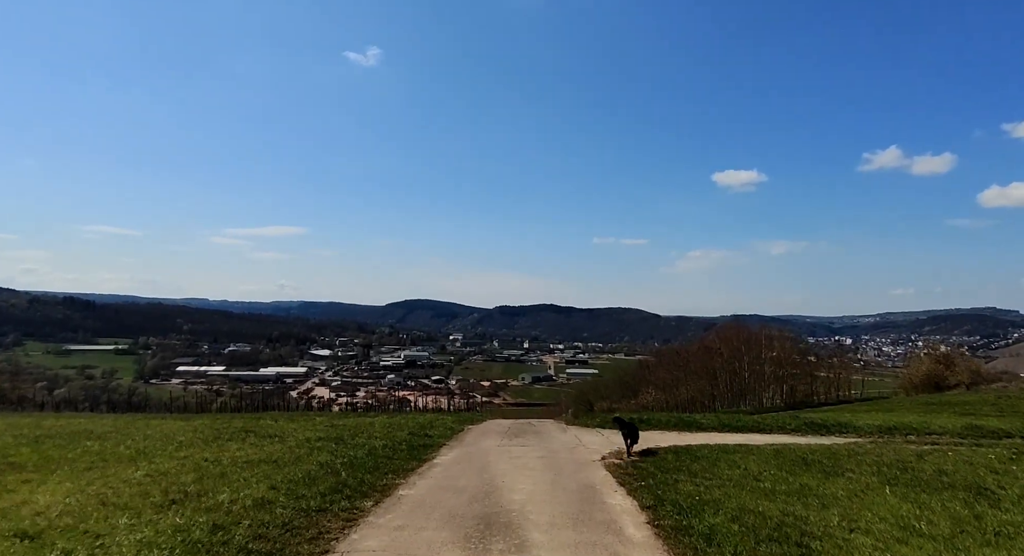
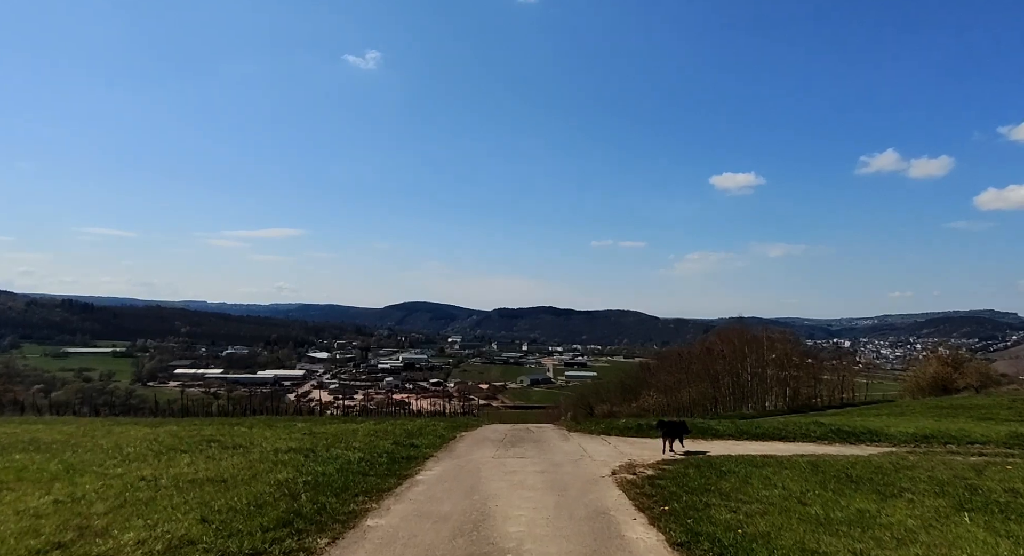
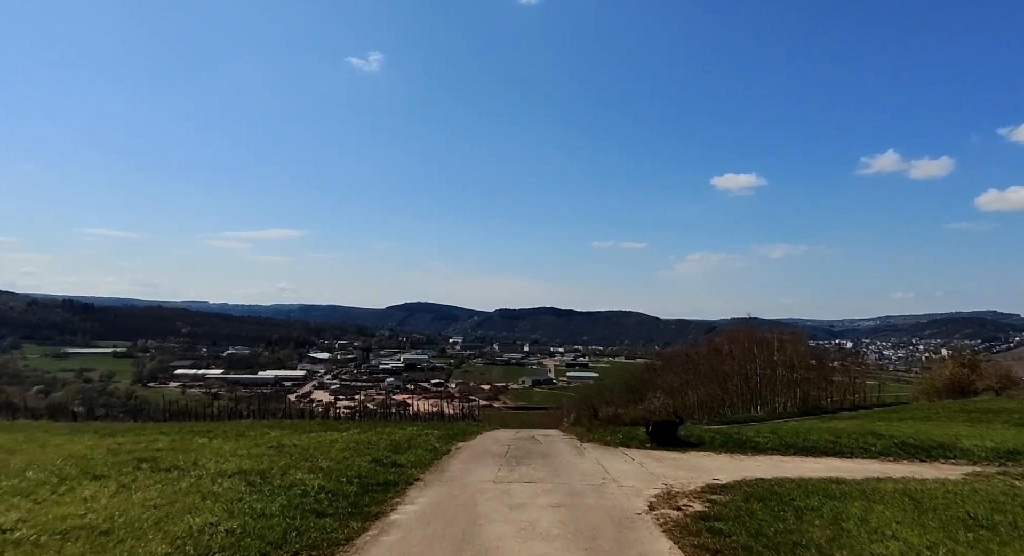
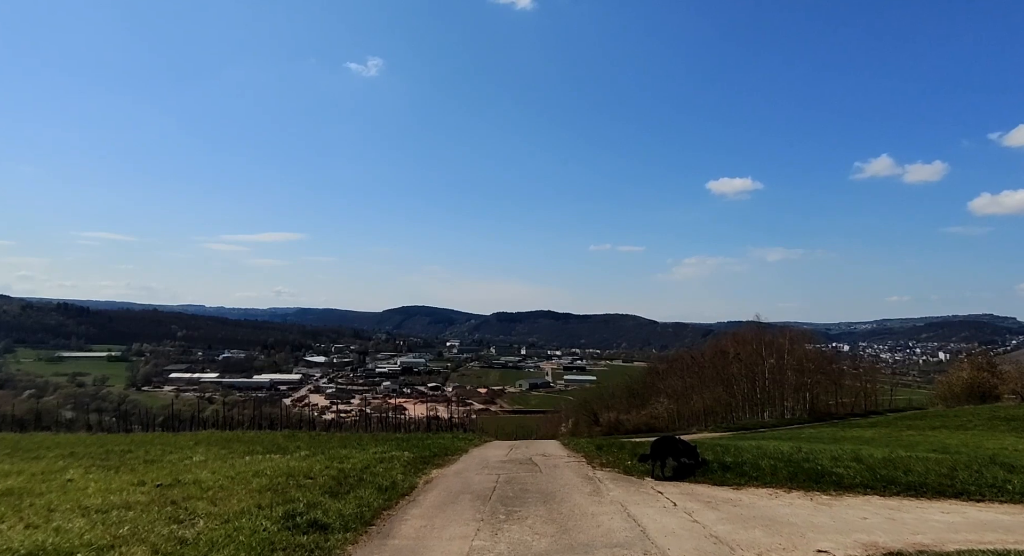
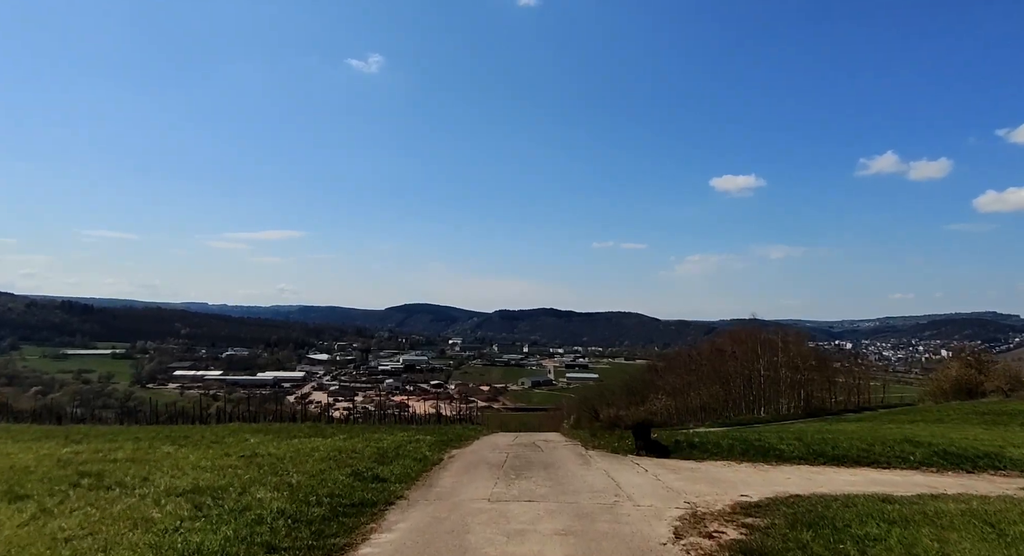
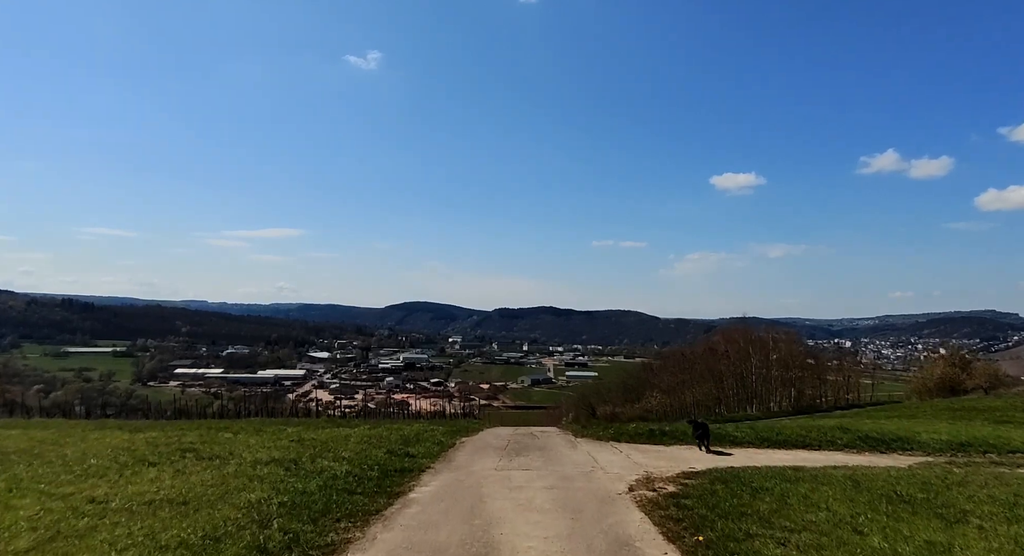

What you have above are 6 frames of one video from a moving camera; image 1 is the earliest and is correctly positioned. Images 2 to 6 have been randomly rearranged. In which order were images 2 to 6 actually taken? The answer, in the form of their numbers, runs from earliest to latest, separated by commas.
2, 6, 3, 5, 4
